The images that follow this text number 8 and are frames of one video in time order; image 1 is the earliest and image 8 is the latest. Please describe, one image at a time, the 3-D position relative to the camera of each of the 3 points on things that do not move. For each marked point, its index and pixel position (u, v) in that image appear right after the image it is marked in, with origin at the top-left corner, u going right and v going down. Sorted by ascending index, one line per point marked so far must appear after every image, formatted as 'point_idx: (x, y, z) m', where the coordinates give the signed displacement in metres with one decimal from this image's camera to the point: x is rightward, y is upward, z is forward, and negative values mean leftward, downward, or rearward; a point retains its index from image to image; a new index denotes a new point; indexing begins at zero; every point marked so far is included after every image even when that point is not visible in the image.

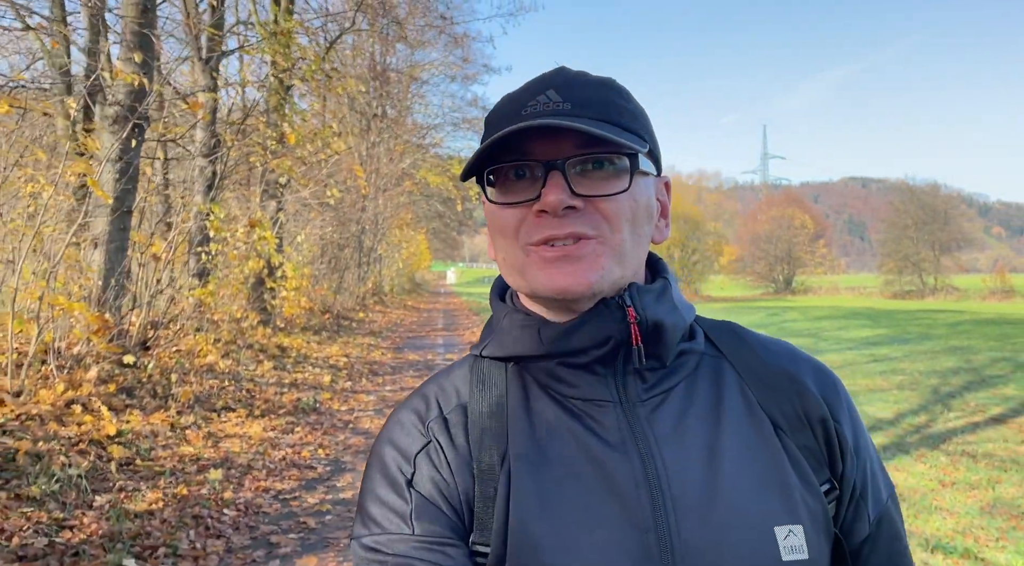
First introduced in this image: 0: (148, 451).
0: (-2.7, -1.3, +5.5) m
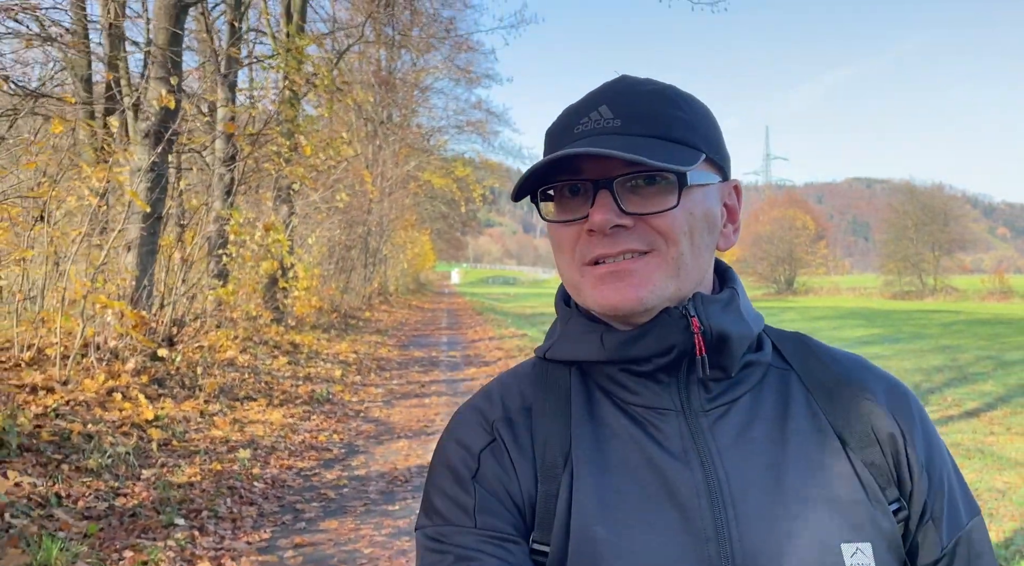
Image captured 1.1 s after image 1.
0: (-2.8, -1.3, +6.2) m
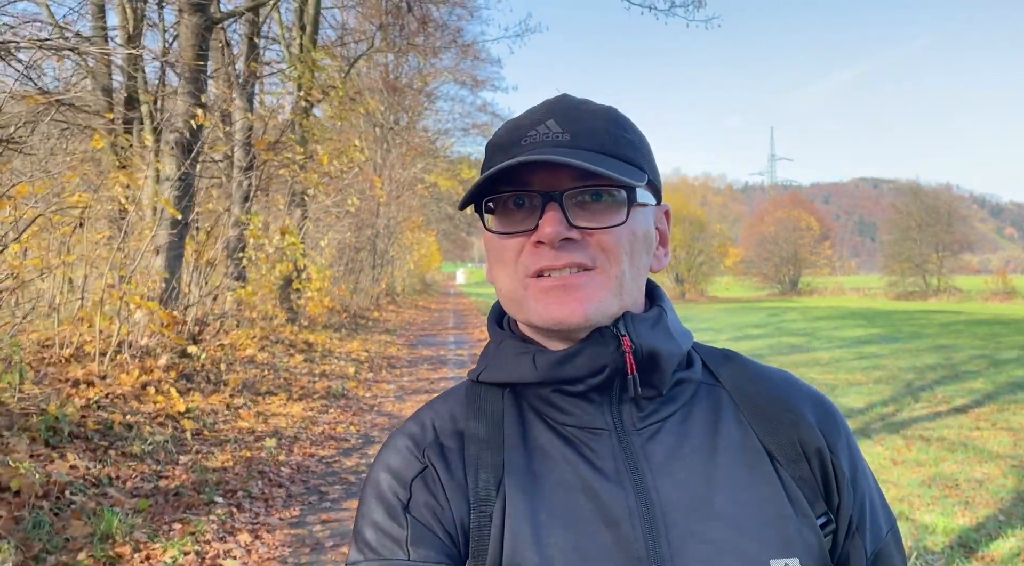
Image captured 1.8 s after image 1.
0: (-2.7, -1.3, +6.6) m
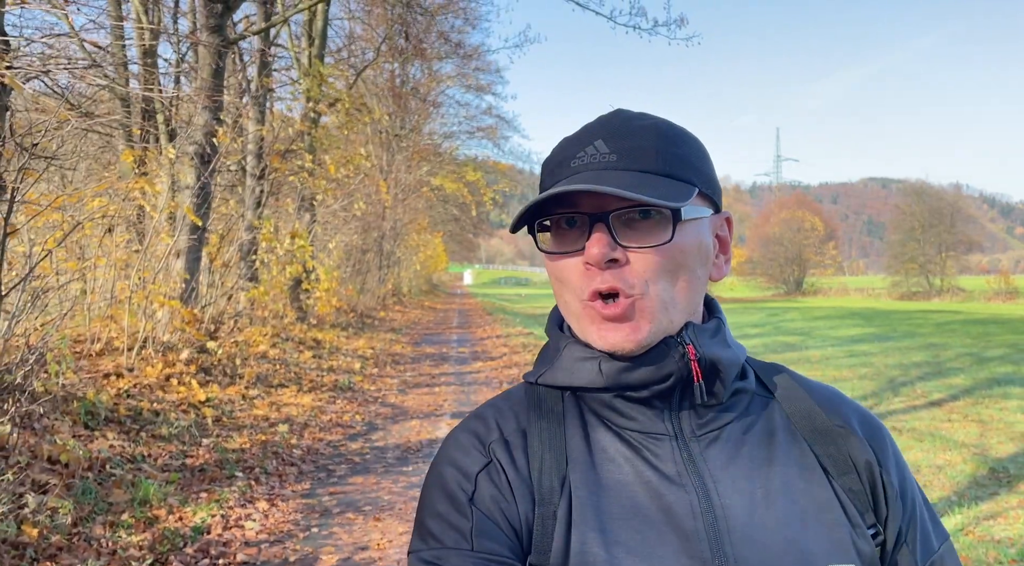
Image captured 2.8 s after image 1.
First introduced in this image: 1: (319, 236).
0: (-2.8, -1.3, +7.3) m
1: (-4.0, +1.0, +15.2) m
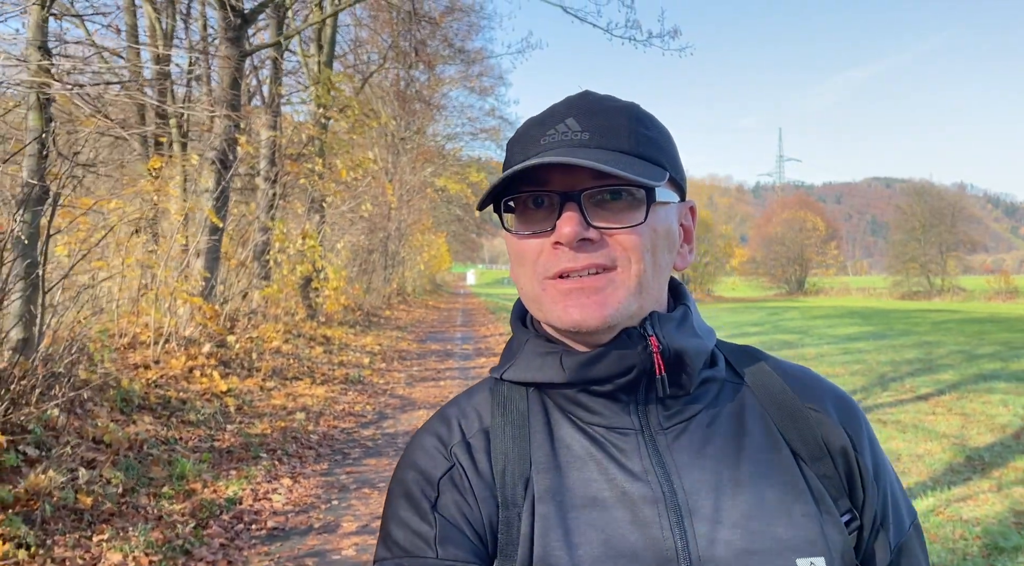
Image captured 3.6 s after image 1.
0: (-2.8, -1.3, +7.8) m
1: (-4.0, +1.0, +15.7) m
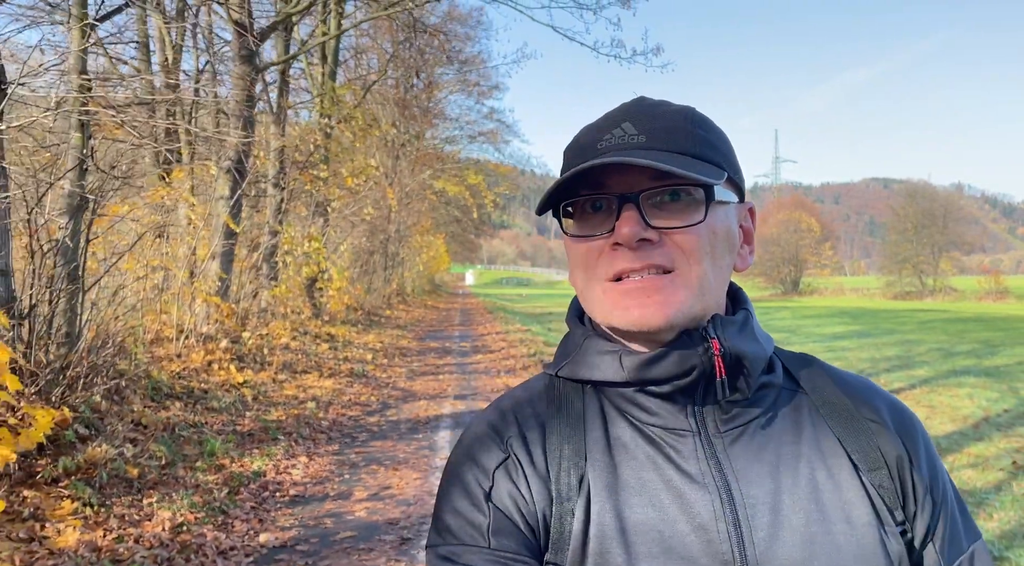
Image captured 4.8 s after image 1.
0: (-2.9, -1.3, +8.5) m
1: (-4.1, +1.0, +16.4) m
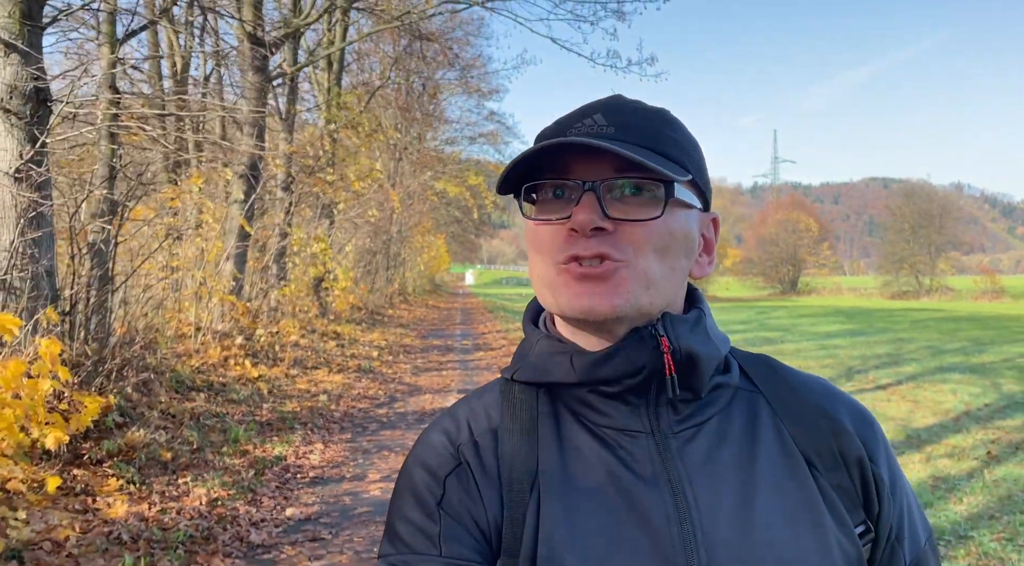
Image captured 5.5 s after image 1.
0: (-2.9, -1.3, +9.0) m
1: (-4.1, +1.0, +16.9) m
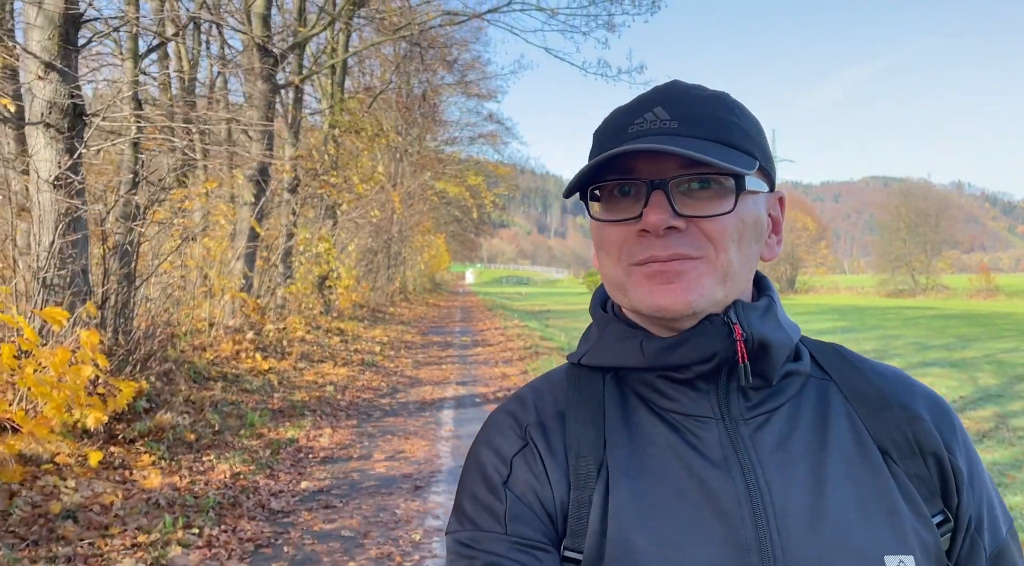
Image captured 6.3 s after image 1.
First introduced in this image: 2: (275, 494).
0: (-2.9, -1.2, +9.5) m
1: (-4.1, +1.1, +17.4) m
2: (-1.7, -1.5, +5.2) m
